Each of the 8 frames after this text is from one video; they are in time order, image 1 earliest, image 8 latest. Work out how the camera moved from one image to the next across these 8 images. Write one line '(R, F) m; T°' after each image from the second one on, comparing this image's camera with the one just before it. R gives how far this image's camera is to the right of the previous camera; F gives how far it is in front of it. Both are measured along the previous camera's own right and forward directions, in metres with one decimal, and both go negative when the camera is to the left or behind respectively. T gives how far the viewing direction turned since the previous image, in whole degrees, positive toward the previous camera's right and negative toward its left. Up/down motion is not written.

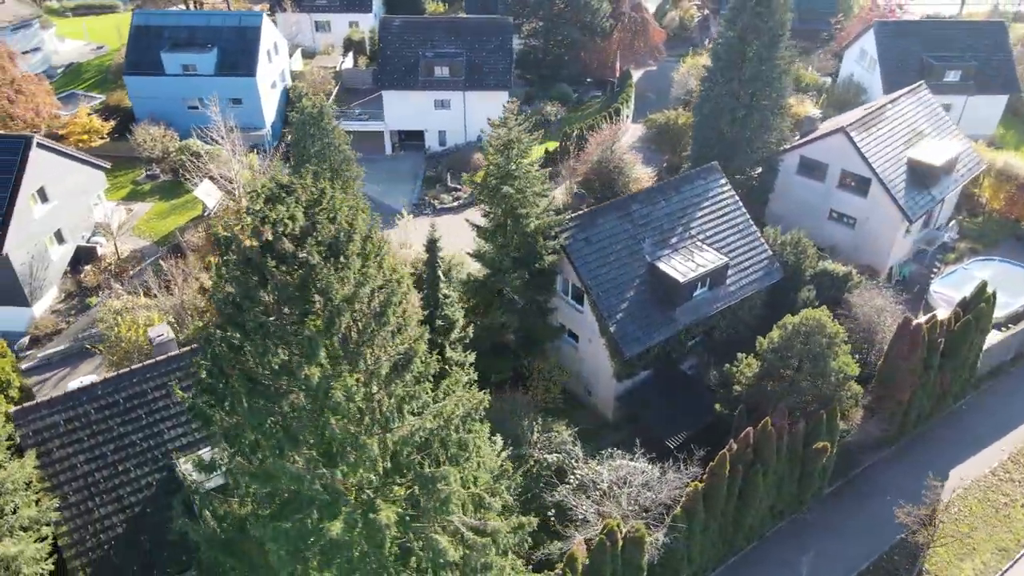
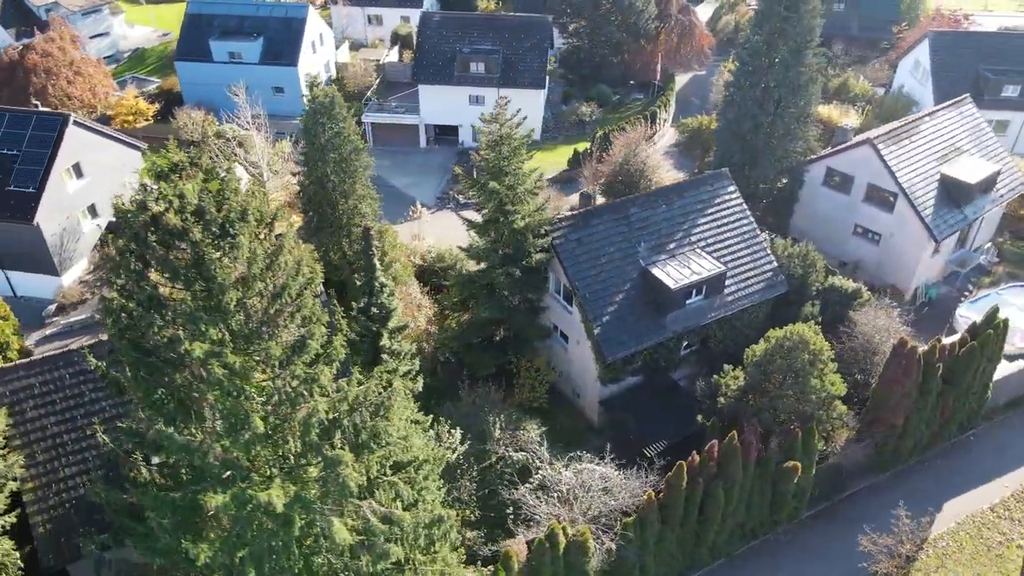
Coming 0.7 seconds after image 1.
(+2.5, +0.1) m; -5°
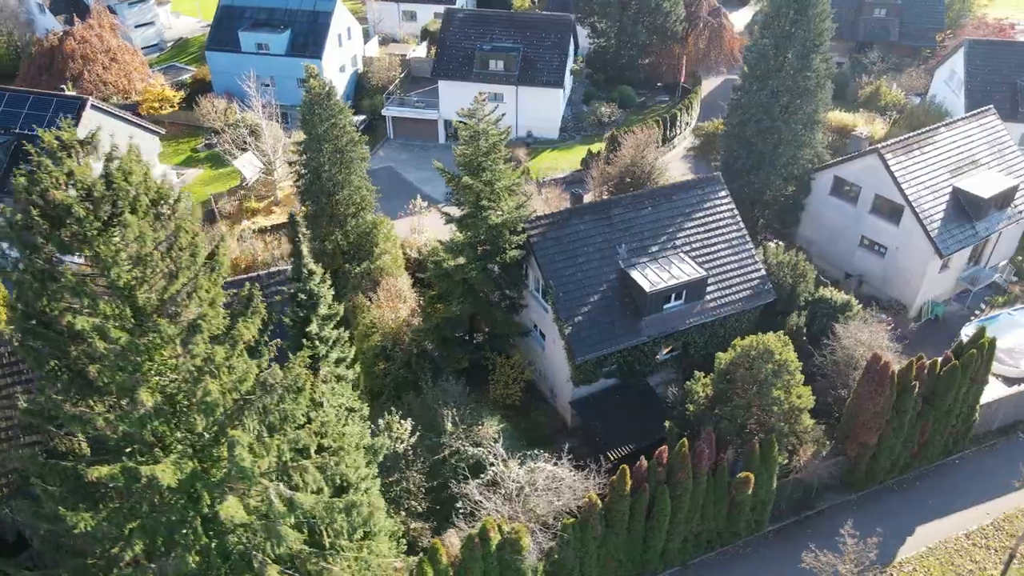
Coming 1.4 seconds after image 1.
(+2.5, +0.1) m; -4°
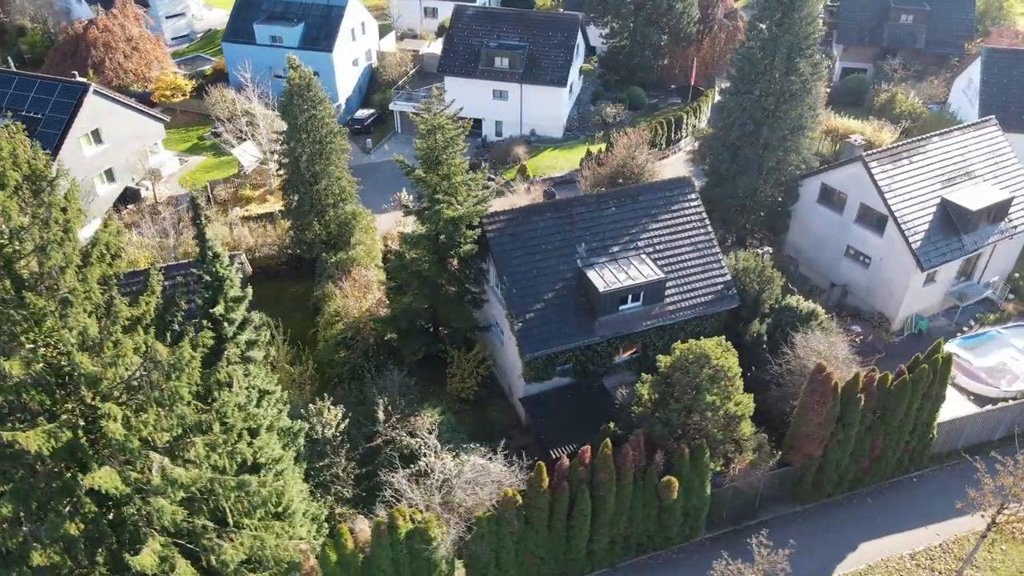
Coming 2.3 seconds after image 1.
(+3.0, 0.0) m; -3°
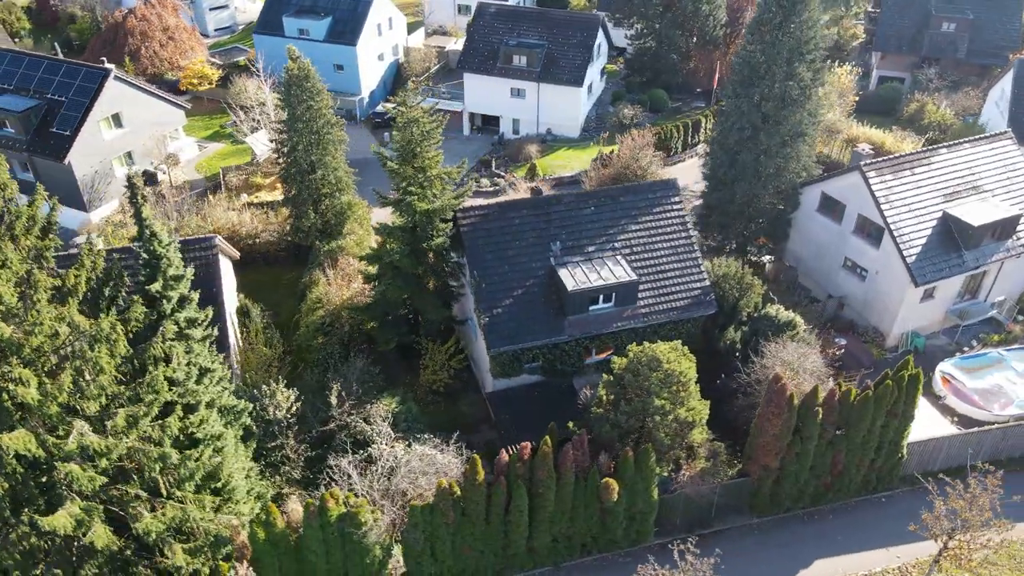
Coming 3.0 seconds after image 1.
(+2.7, 0.0) m; -4°
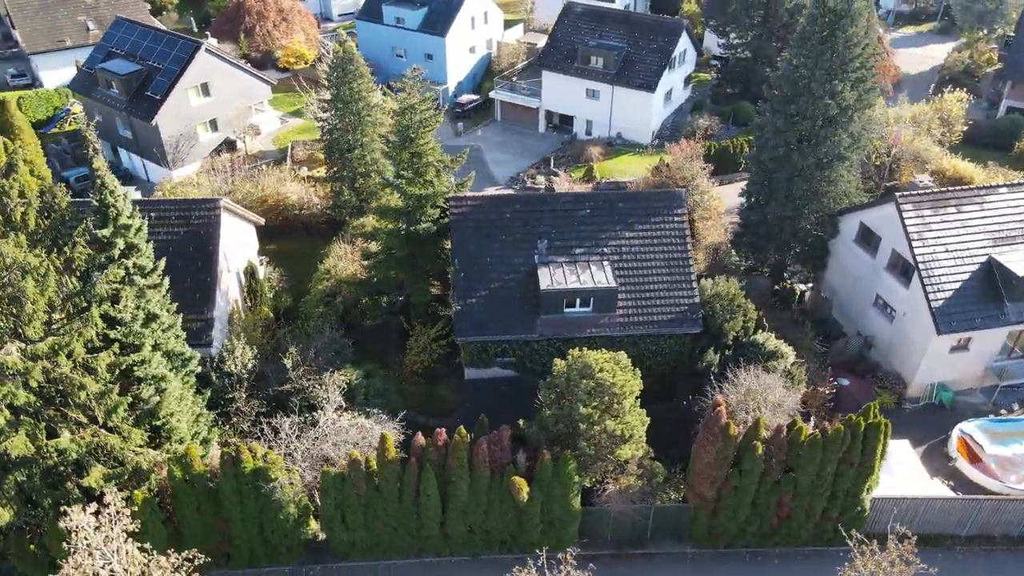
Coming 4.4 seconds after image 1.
(+5.2, +0.3) m; -10°
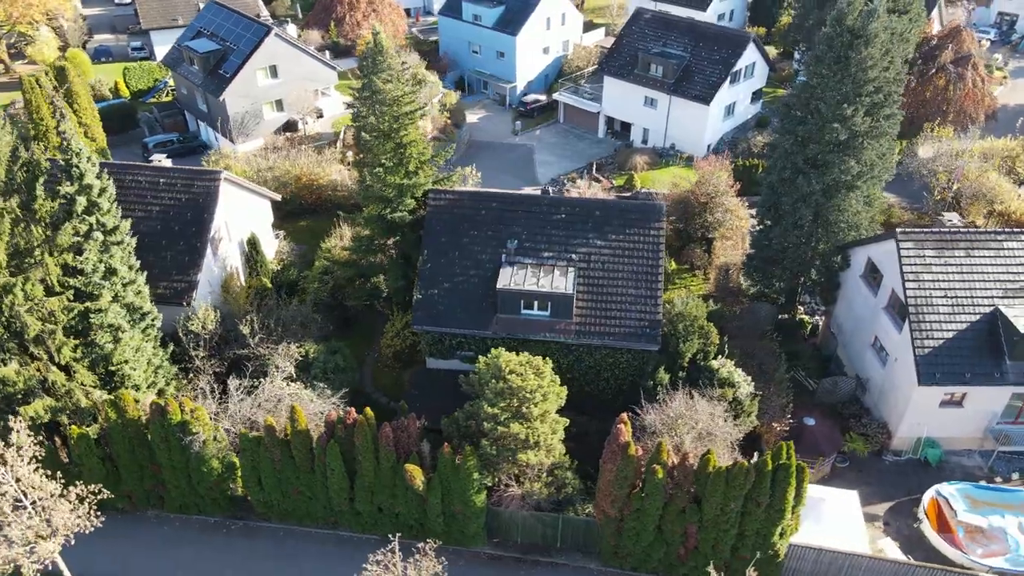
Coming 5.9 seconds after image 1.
(+5.3, +0.2) m; -9°
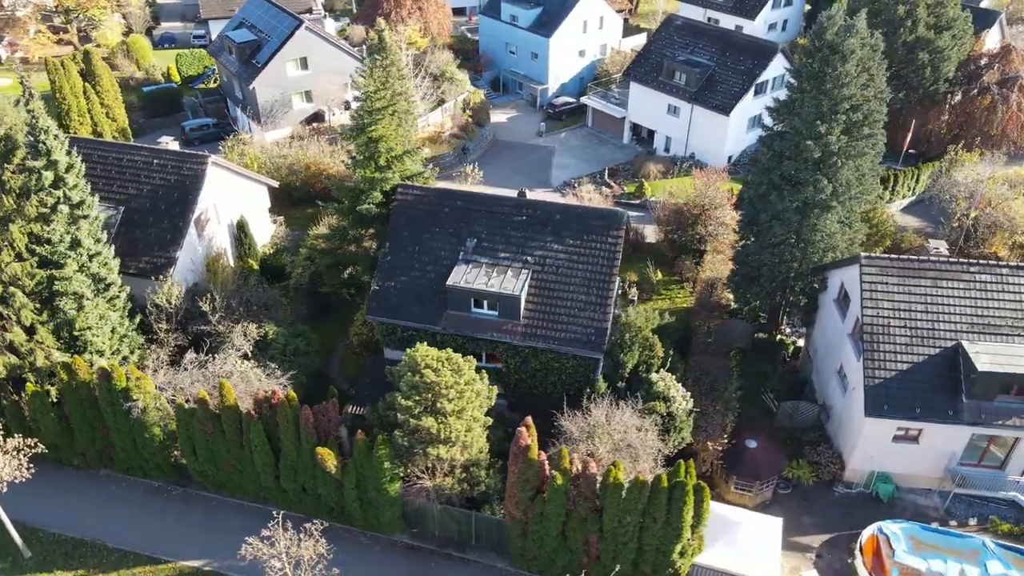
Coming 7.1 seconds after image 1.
(+4.2, -0.1) m; -6°
